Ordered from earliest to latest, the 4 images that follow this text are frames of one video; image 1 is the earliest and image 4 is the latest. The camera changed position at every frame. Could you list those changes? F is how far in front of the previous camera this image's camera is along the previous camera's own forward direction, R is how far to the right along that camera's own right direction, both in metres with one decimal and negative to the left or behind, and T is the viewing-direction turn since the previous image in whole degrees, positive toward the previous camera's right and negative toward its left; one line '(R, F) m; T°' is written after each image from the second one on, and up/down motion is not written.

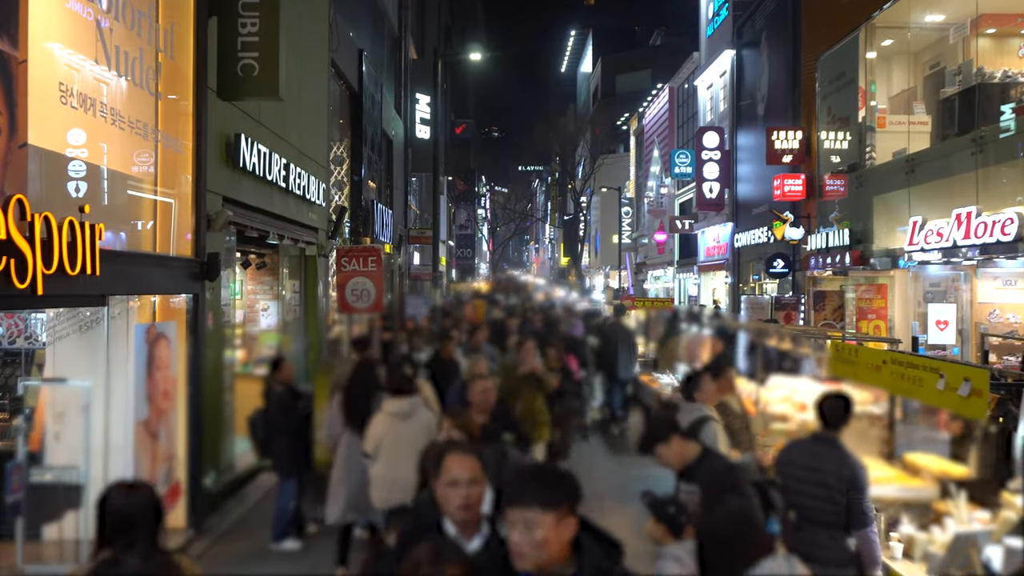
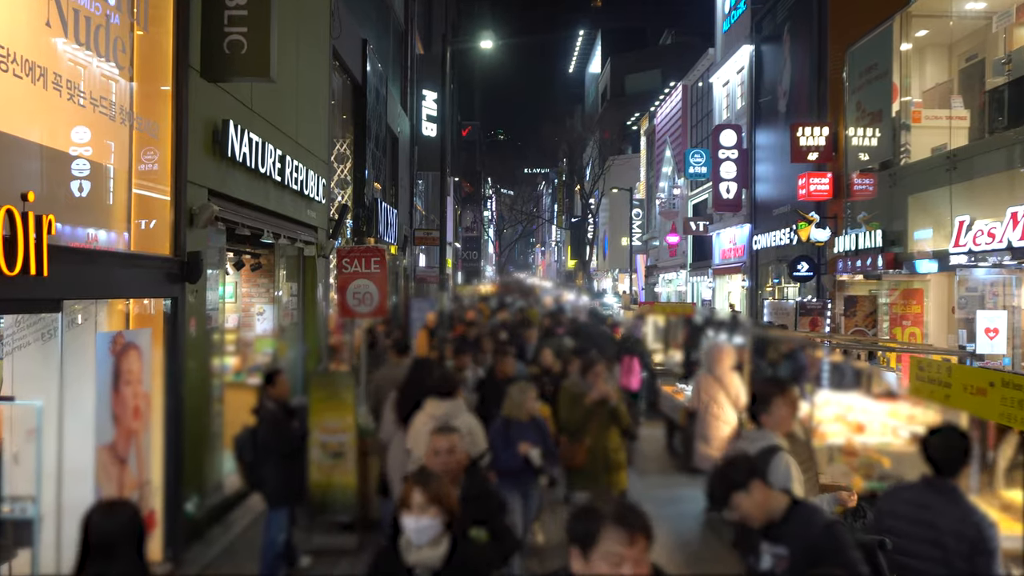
(-0.1, +0.8) m; 0°
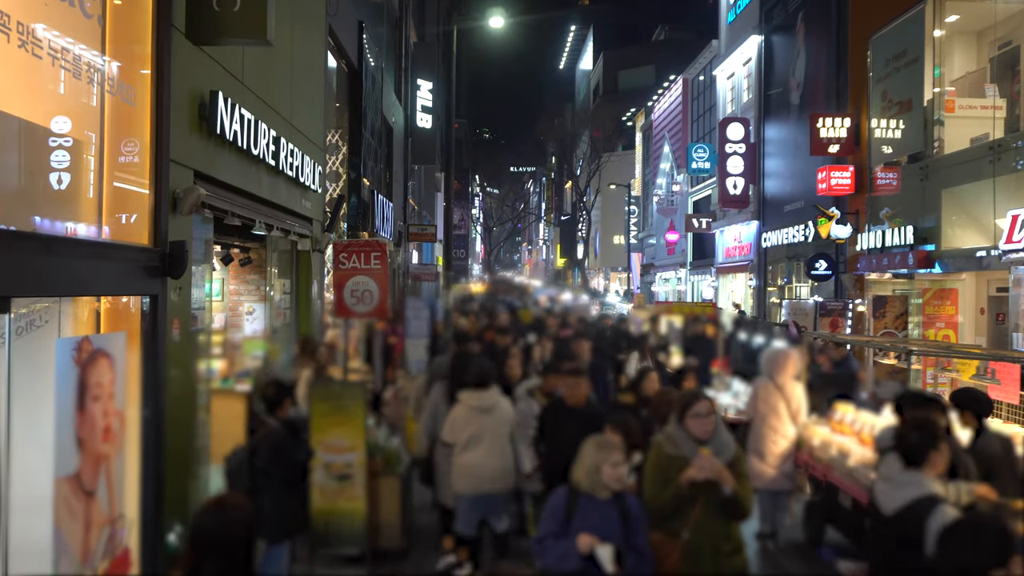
(-0.4, +0.9) m; +1°
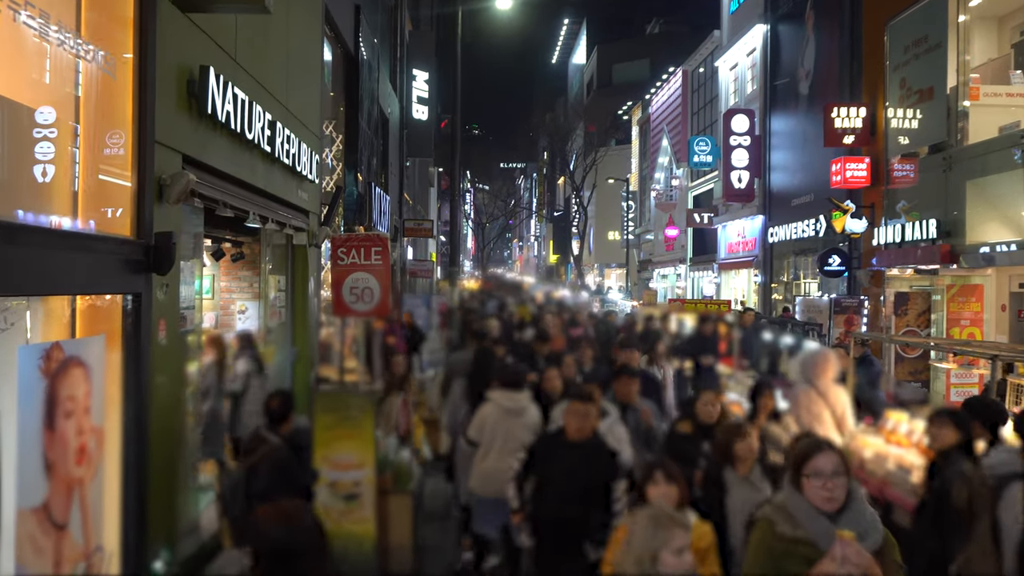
(-0.3, +0.6) m; +1°
